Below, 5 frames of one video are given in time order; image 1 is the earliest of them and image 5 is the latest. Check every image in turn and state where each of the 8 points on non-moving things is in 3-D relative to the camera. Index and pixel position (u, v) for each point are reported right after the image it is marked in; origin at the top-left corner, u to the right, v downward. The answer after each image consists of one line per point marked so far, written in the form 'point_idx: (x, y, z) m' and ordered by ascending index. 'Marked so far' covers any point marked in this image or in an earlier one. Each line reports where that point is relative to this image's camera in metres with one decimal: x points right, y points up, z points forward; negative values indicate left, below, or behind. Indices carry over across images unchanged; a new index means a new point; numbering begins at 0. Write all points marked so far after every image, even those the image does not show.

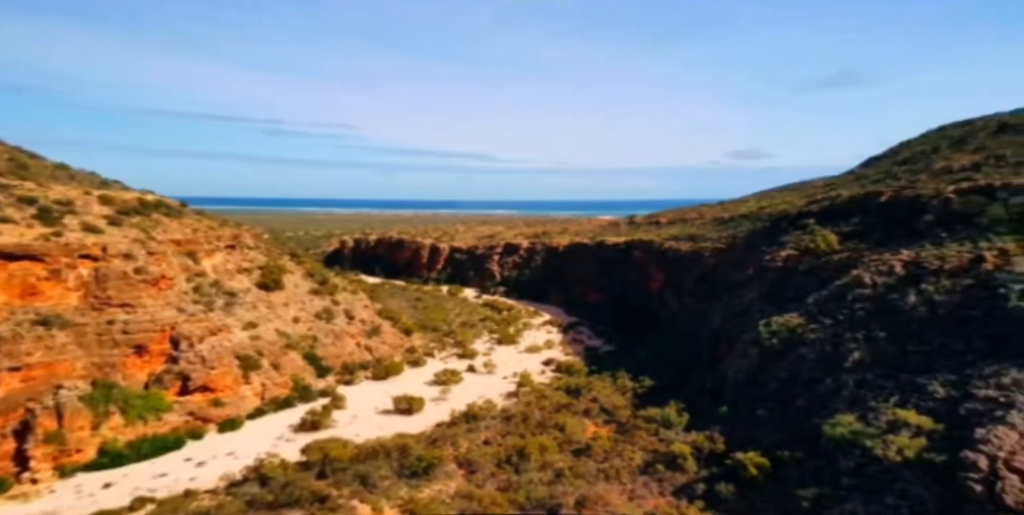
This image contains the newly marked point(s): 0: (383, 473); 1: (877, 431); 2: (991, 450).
0: (-3.4, -5.8, +19.3) m
1: (+7.7, -3.6, +15.2) m
2: (+8.6, -3.5, +13.0) m
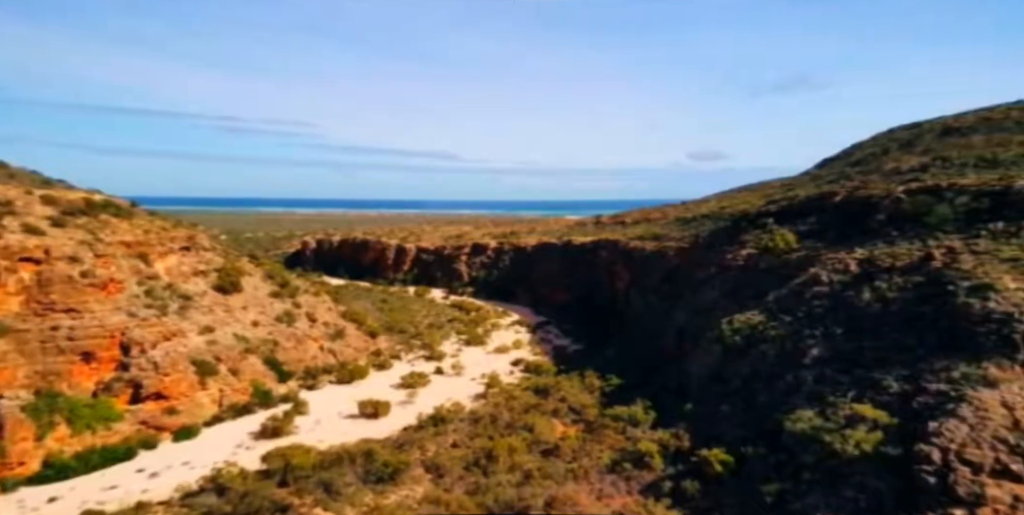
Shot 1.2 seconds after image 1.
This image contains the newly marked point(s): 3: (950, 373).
0: (-4.3, -5.8, +19.0) m
1: (+6.9, -3.6, +15.4) m
2: (+7.9, -3.4, +13.2) m
3: (+9.1, -2.4, +15.0) m
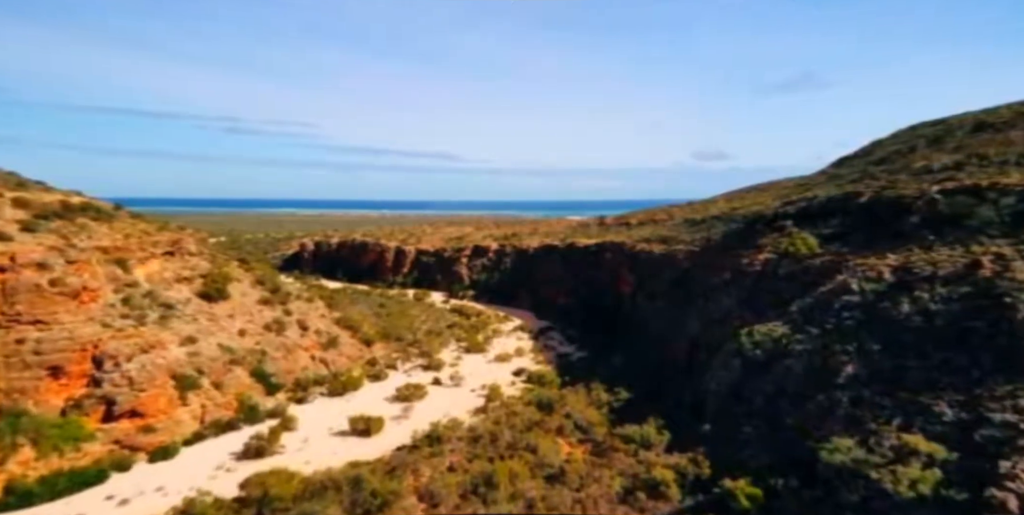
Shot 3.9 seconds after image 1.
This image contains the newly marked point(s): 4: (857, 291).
0: (-4.3, -6.0, +17.1) m
1: (+6.9, -3.8, +13.5) m
2: (+7.9, -3.6, +11.3) m
3: (+9.2, -2.6, +13.2) m
4: (+9.5, -0.9, +19.9) m
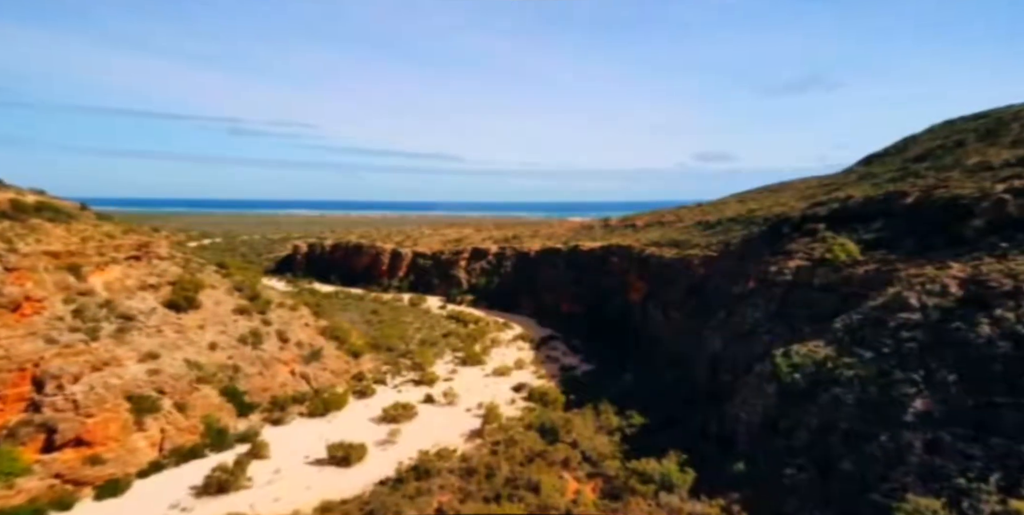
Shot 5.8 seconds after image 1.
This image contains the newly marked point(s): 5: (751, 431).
0: (-4.3, -6.2, +14.2) m
1: (+6.9, -4.0, +10.5) m
2: (+7.9, -3.8, +8.4) m
3: (+9.1, -2.8, +10.2) m
4: (+9.5, -1.2, +16.9) m
5: (+6.0, -4.4, +18.2) m
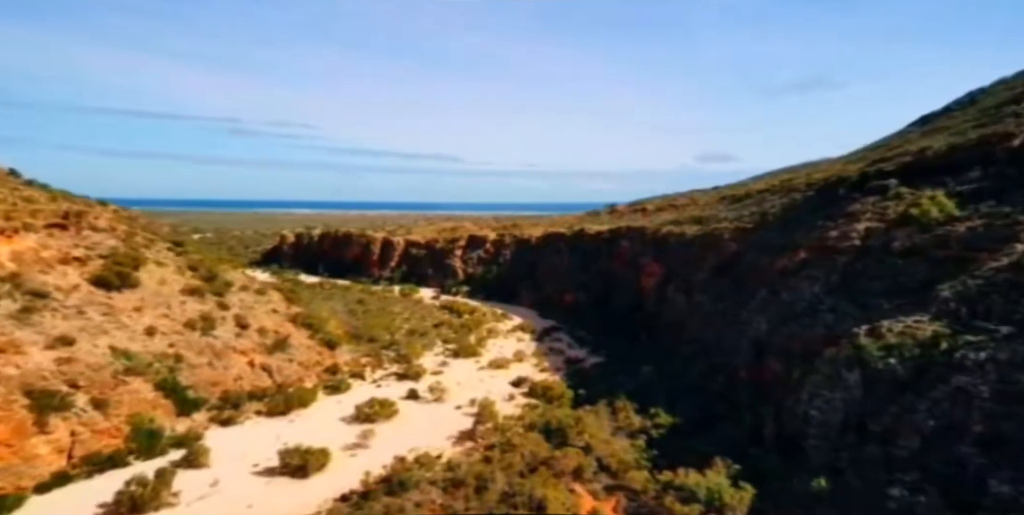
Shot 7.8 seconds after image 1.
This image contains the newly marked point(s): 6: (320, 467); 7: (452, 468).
0: (-4.4, -5.2, +9.5) m
1: (+6.8, -2.9, +5.9) m
2: (+7.8, -2.7, +3.7) m
3: (+9.0, -1.8, +5.5) m
4: (+9.4, -0.1, +12.3) m
5: (+5.9, -3.3, +13.5) m
6: (-5.0, -5.4, +18.6) m
7: (-1.5, -5.0, +17.3) m
